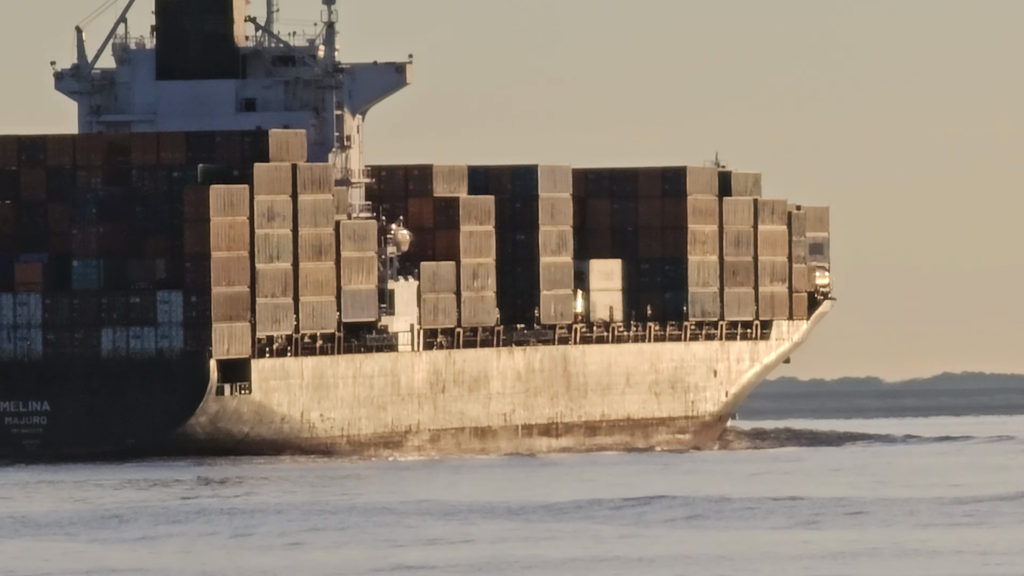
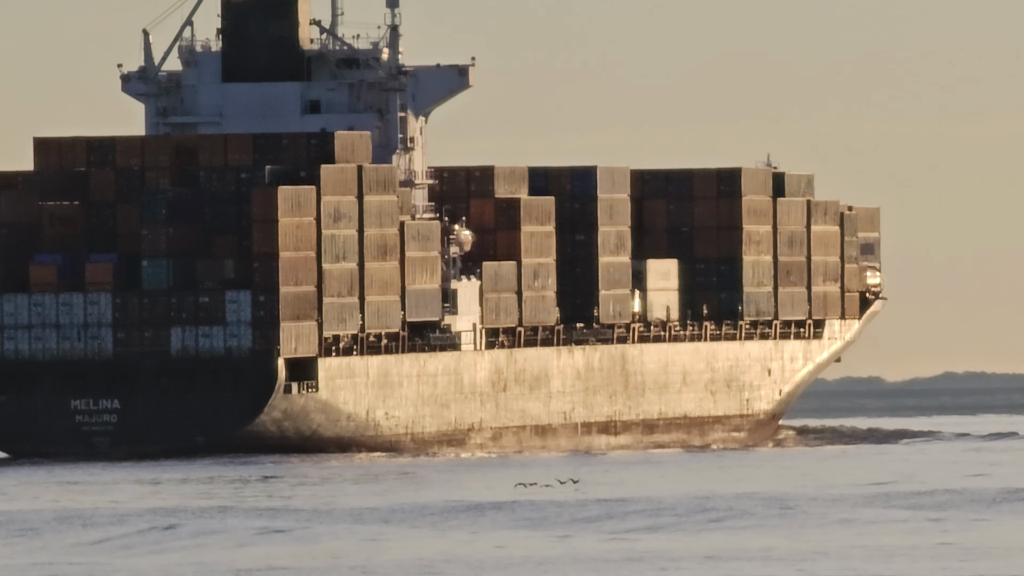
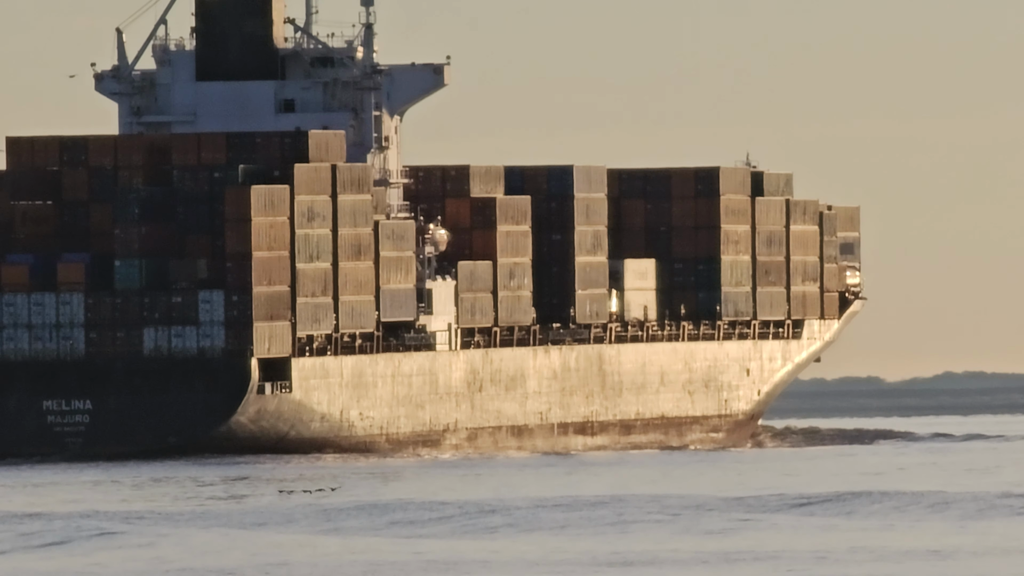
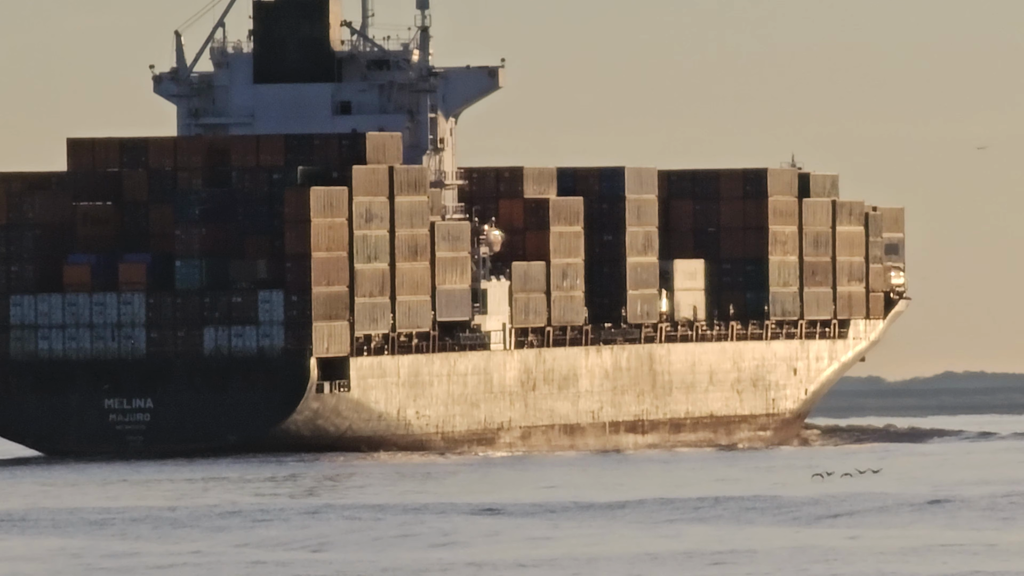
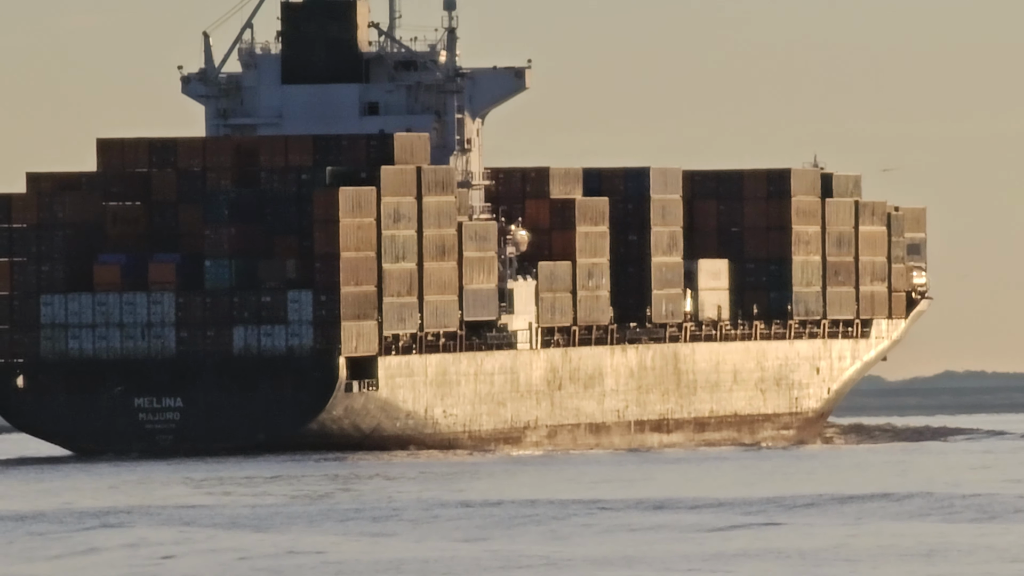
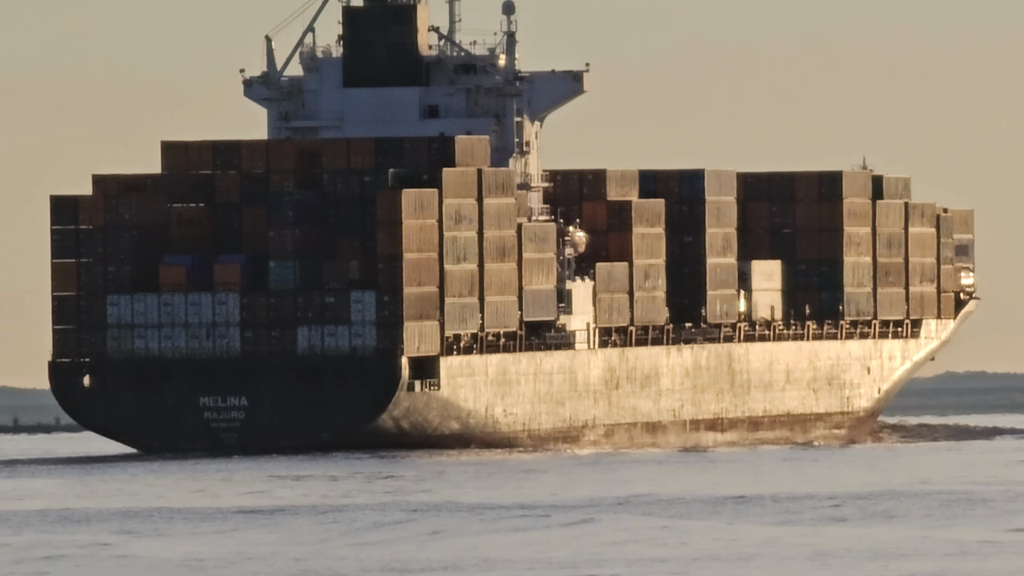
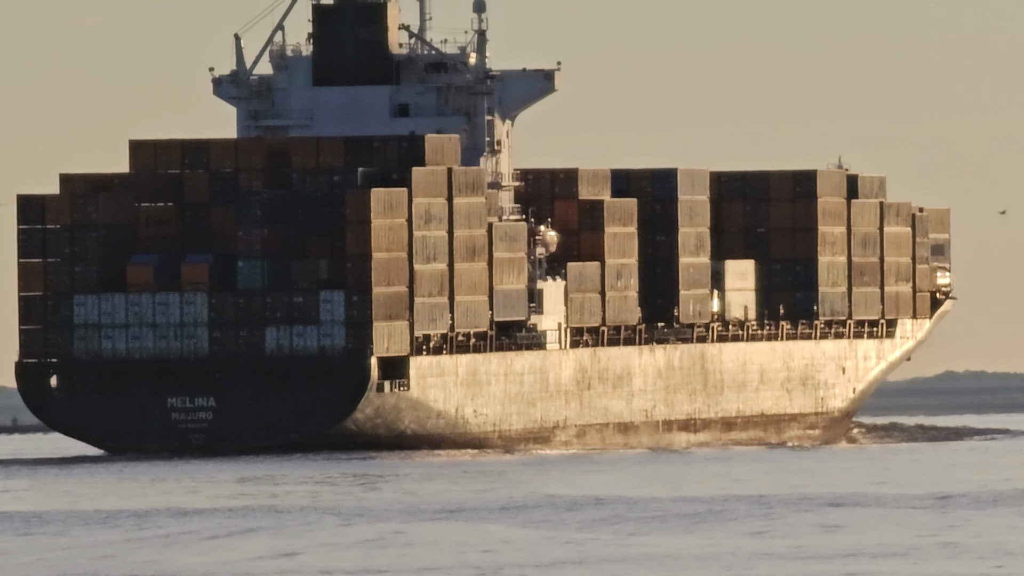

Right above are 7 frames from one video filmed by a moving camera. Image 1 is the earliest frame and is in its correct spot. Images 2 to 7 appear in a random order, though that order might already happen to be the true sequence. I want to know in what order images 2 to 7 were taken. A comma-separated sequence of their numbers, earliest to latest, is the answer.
3, 2, 4, 5, 7, 6
